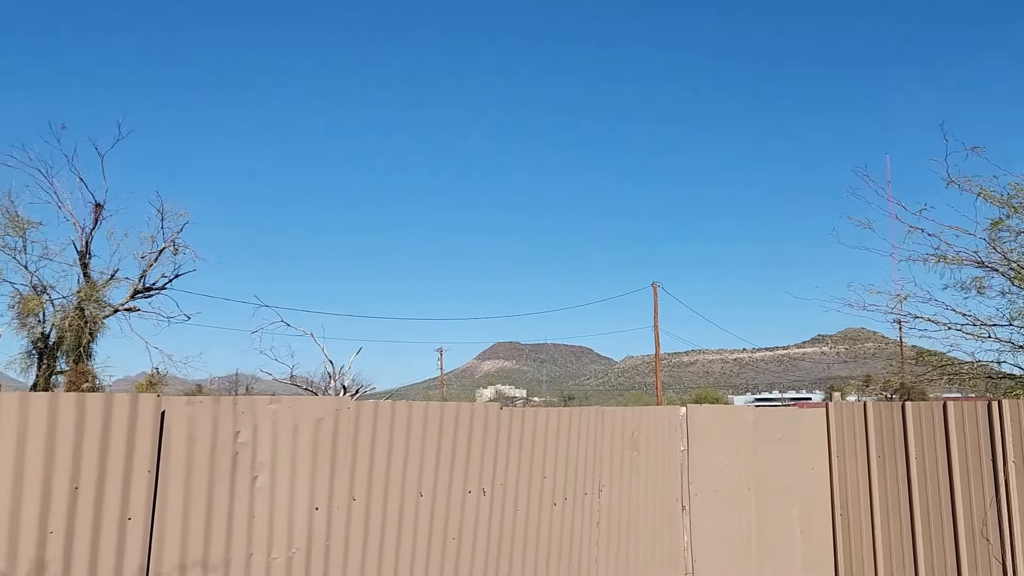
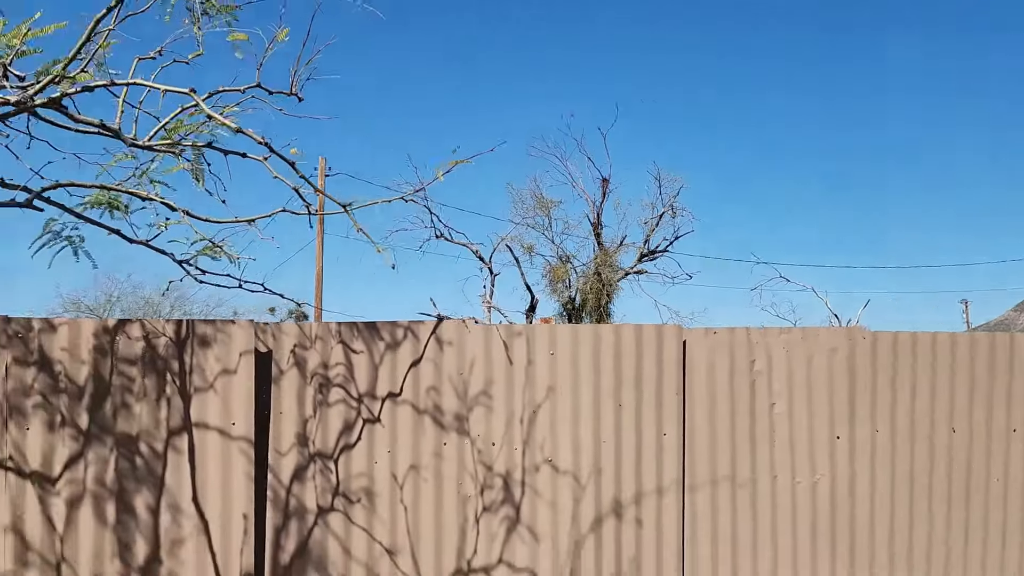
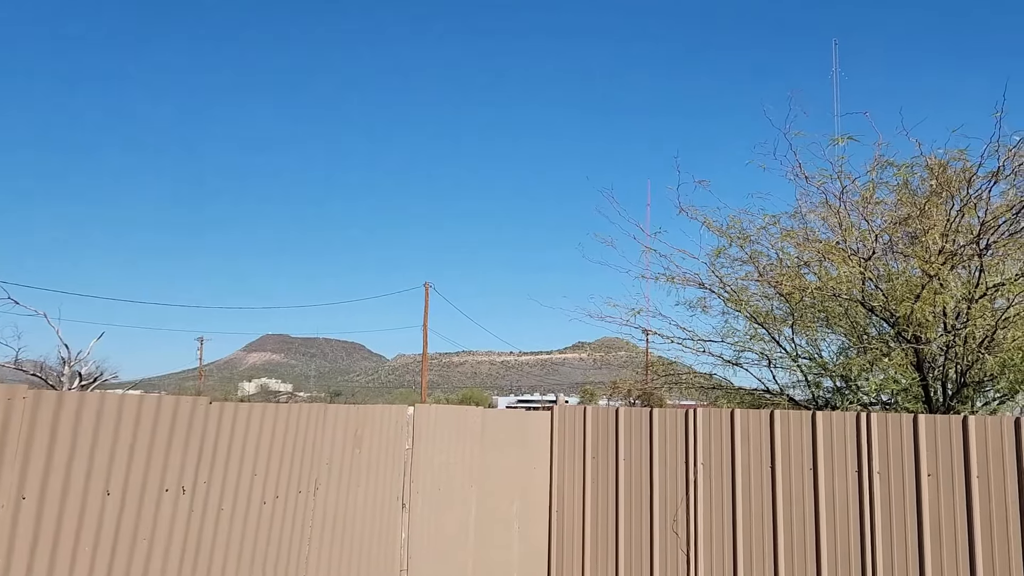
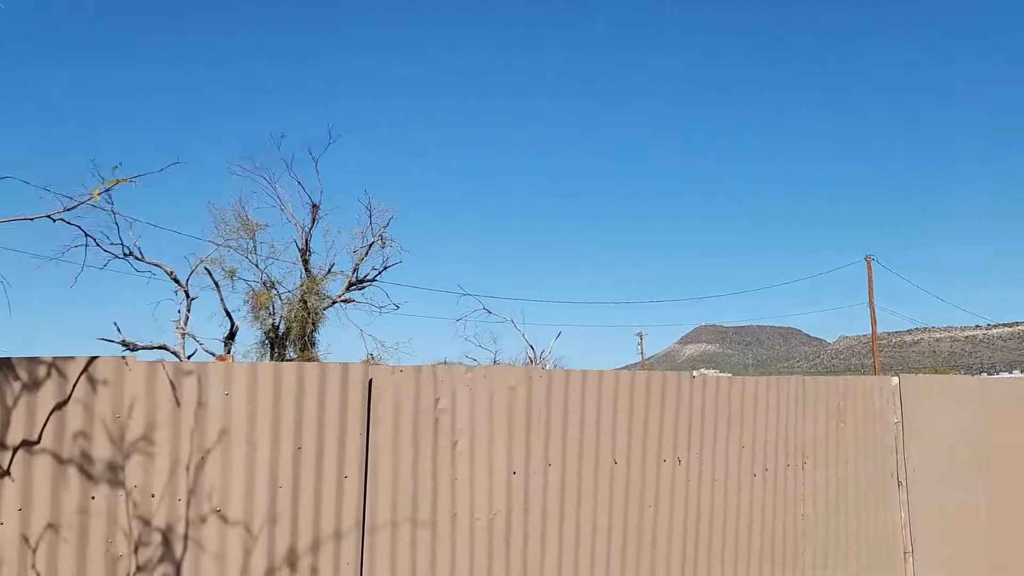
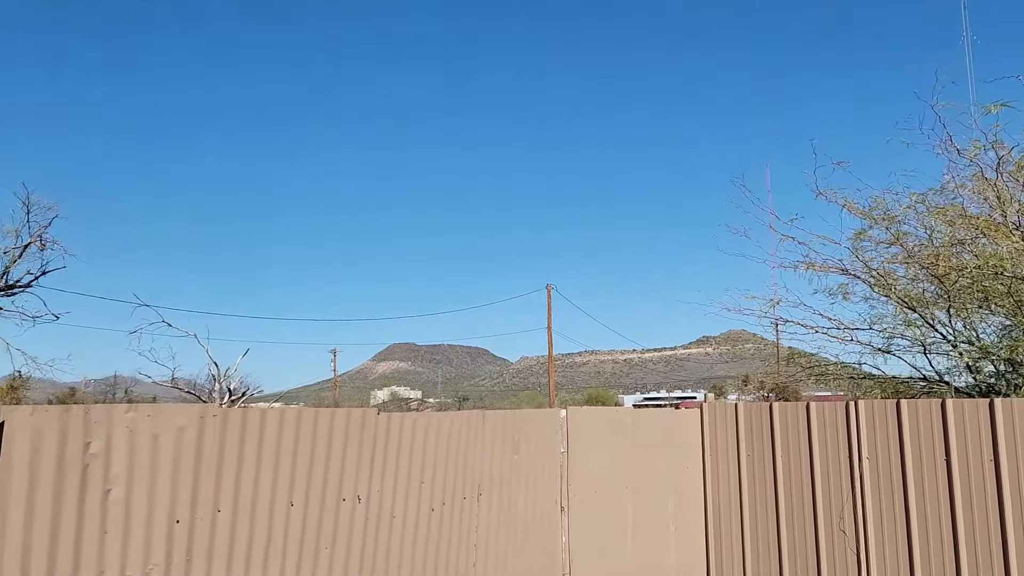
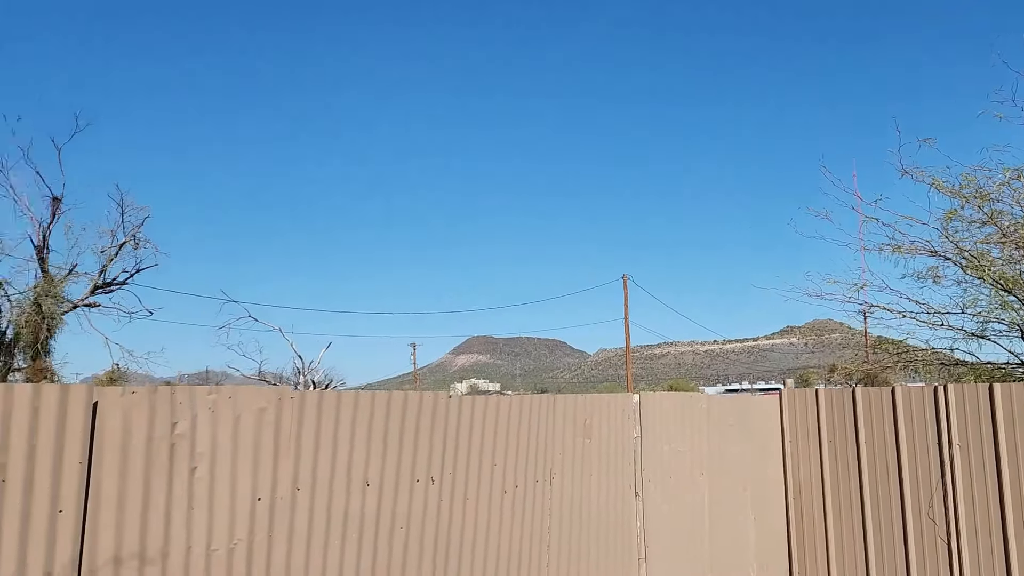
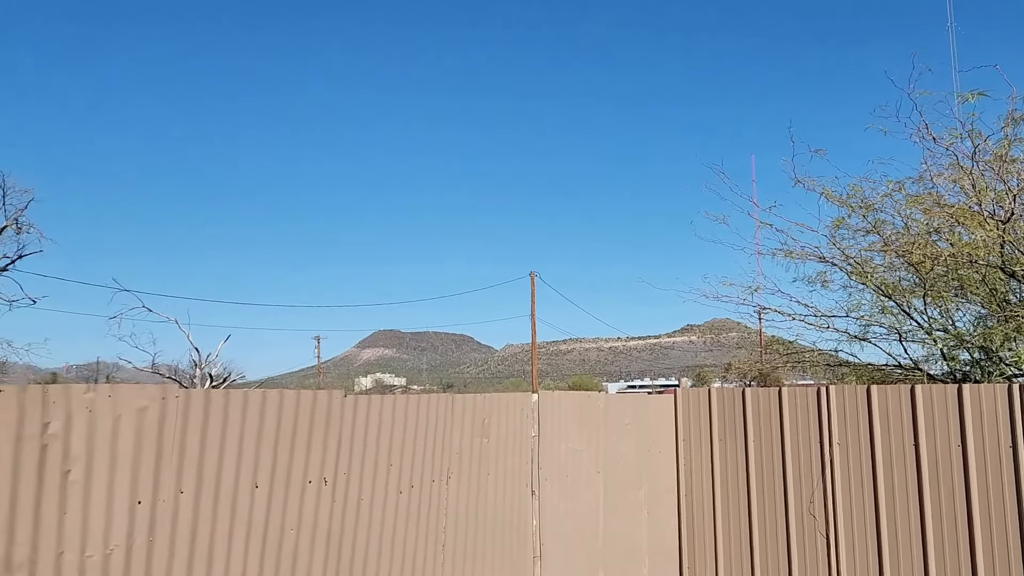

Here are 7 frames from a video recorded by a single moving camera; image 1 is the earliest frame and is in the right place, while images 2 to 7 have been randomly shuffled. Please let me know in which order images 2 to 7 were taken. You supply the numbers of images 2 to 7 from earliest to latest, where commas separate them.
5, 3, 7, 6, 4, 2
